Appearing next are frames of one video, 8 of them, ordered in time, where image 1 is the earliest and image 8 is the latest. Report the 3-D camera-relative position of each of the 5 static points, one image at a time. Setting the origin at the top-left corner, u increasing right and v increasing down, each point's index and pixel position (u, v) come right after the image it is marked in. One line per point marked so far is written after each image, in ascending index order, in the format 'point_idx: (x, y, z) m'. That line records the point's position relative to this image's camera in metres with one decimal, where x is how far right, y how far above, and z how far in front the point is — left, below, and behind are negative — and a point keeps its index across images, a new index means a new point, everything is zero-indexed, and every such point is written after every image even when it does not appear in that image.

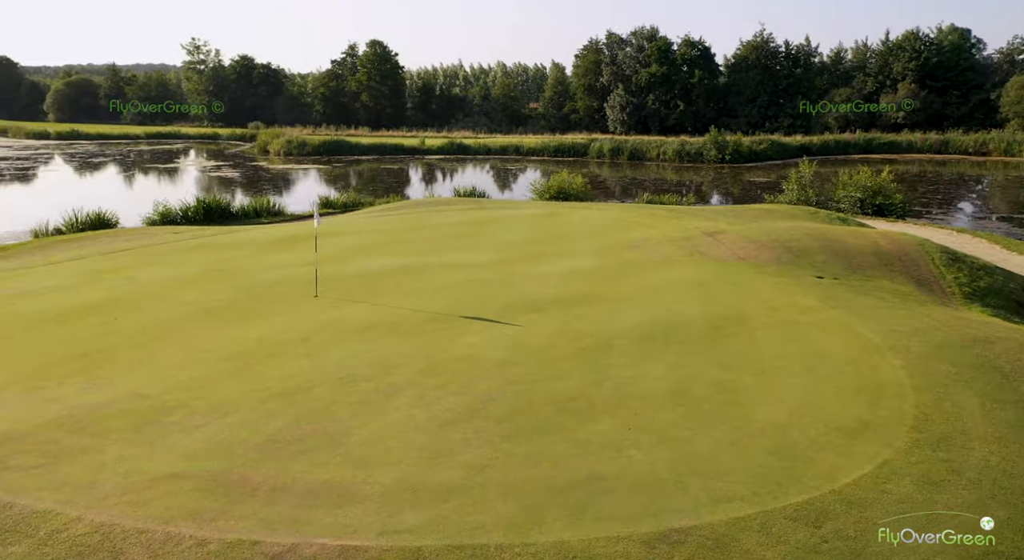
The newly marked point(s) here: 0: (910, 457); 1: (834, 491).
0: (+2.4, -1.1, +4.2) m
1: (+1.8, -1.1, +3.8) m
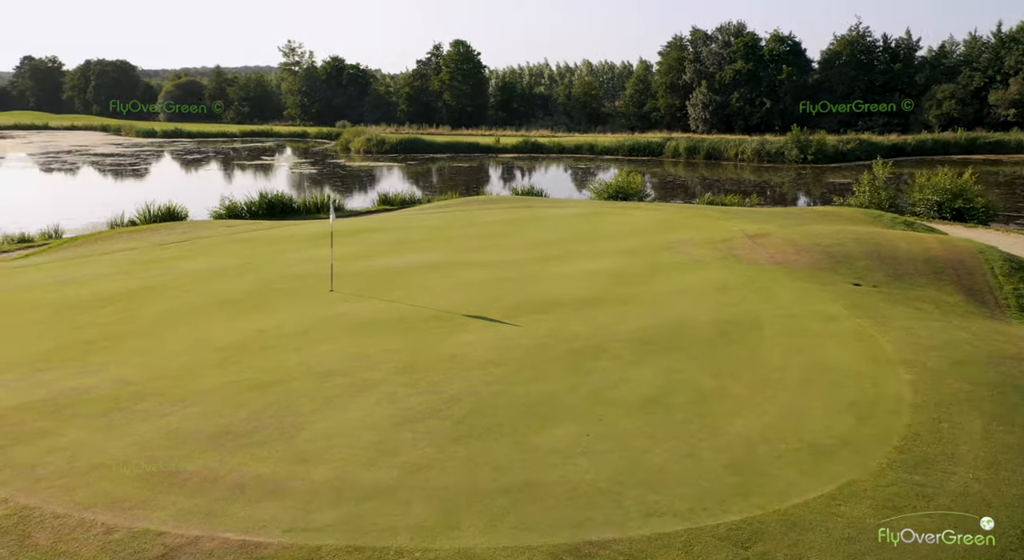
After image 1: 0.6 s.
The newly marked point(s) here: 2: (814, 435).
0: (+2.1, -1.1, +3.9) m
1: (+1.4, -1.2, +3.6) m
2: (+1.9, -1.0, +4.5) m
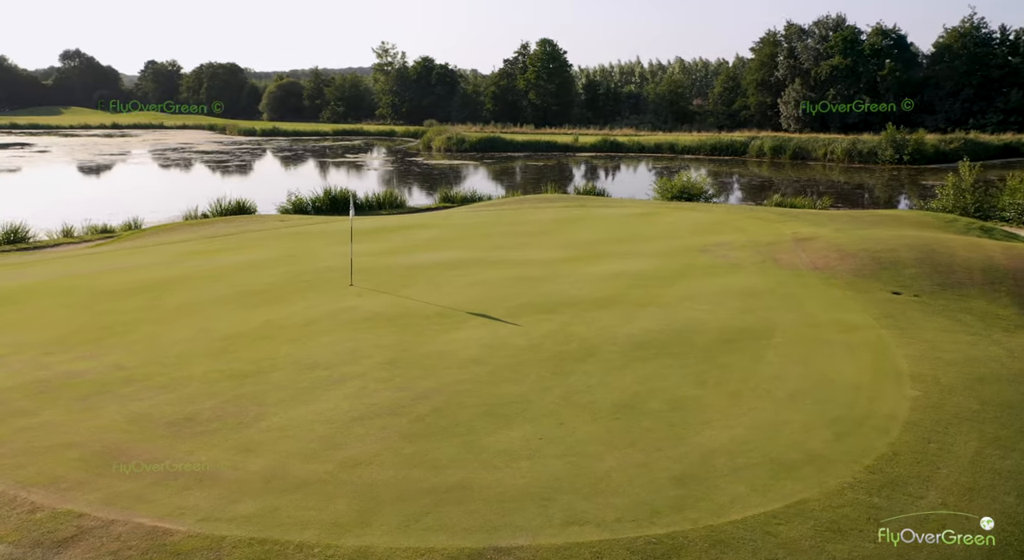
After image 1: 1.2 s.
0: (+1.7, -1.1, +3.6) m
1: (+1.0, -1.2, +3.4) m
2: (+1.6, -1.0, +4.2) m
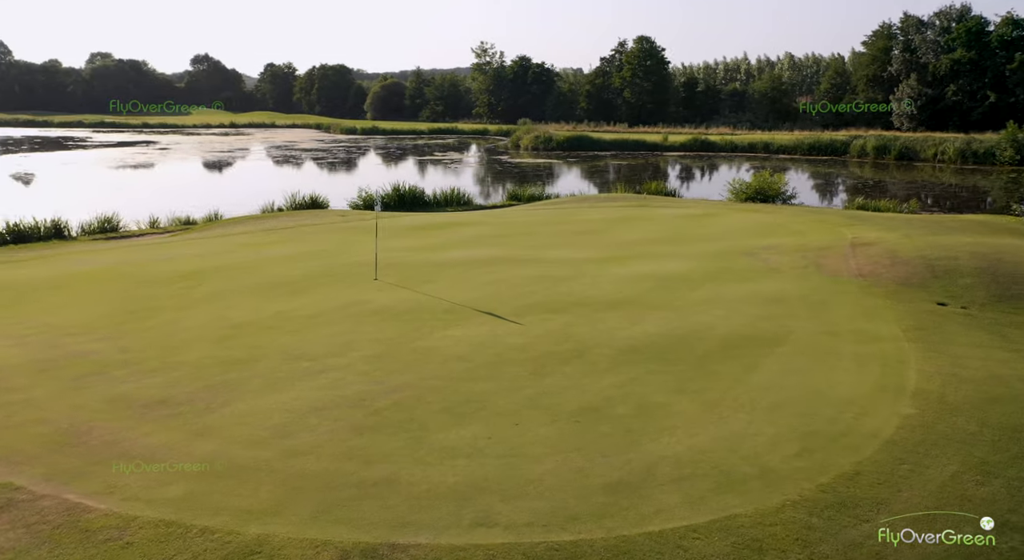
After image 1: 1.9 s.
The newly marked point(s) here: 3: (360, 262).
0: (+1.3, -1.2, +3.4) m
1: (+0.6, -1.2, +3.2) m
2: (+1.3, -1.1, +4.0) m
3: (-2.6, +0.3, +12.2) m
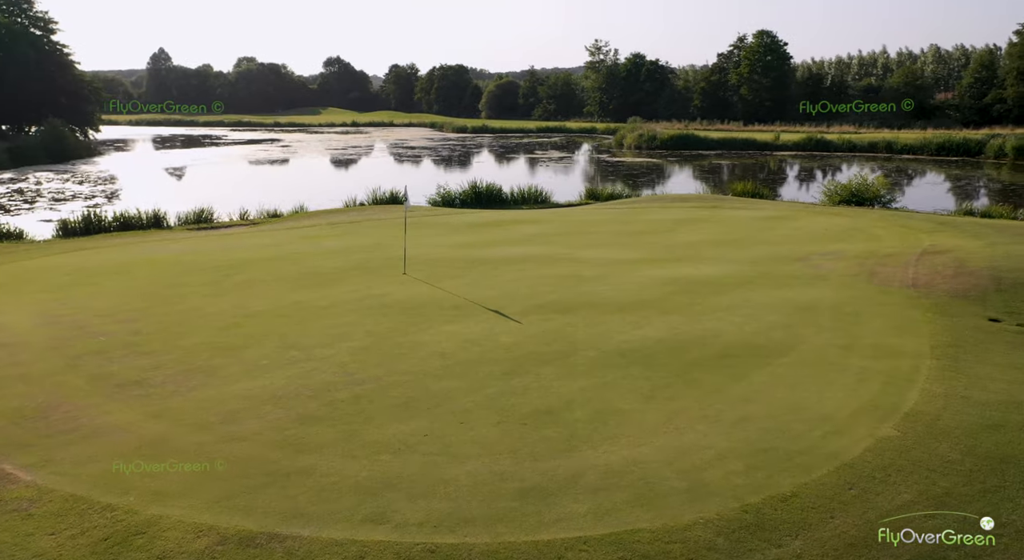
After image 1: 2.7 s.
0: (+0.8, -1.2, +3.3) m
1: (+0.1, -1.2, +3.2) m
2: (+0.8, -1.1, +3.9) m
3: (-2.0, +0.4, +12.4) m
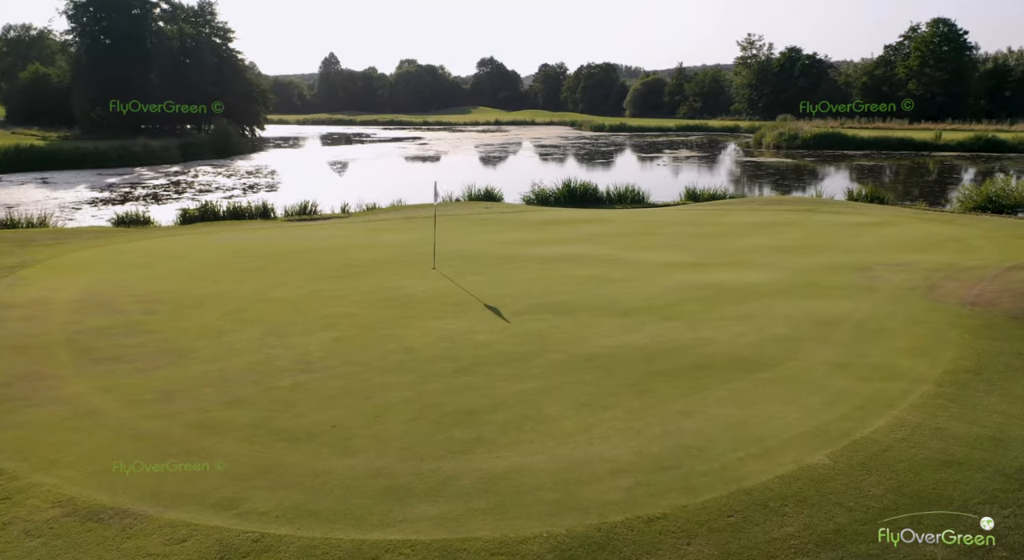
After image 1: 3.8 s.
0: (0.0, -1.2, +3.2) m
1: (-0.7, -1.2, +3.2) m
2: (+0.1, -1.1, +3.7) m
3: (-1.4, +0.5, +12.6) m
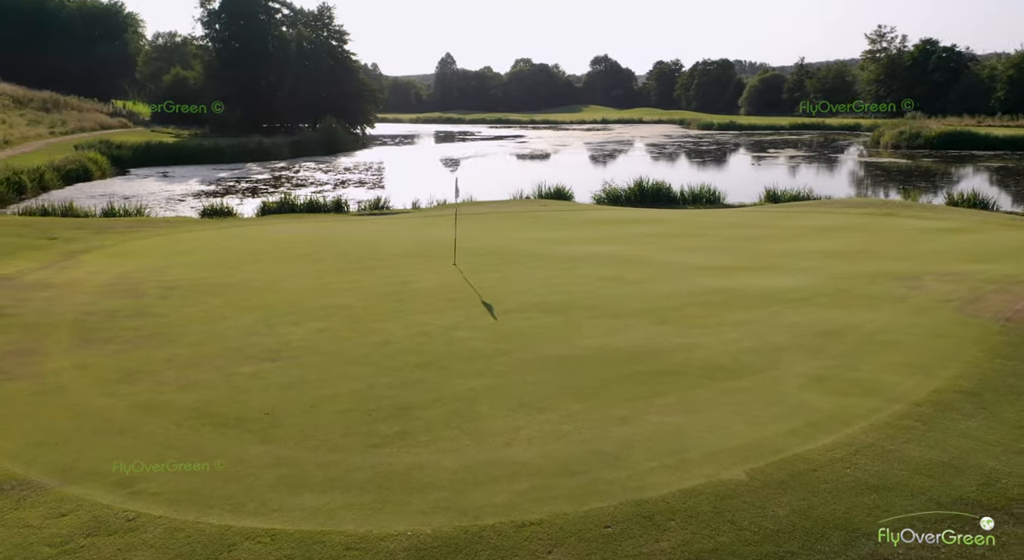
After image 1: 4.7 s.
0: (-0.6, -1.2, +3.2) m
1: (-1.4, -1.1, +3.3) m
2: (-0.4, -1.1, +3.7) m
3: (-0.9, +0.6, +12.7) m
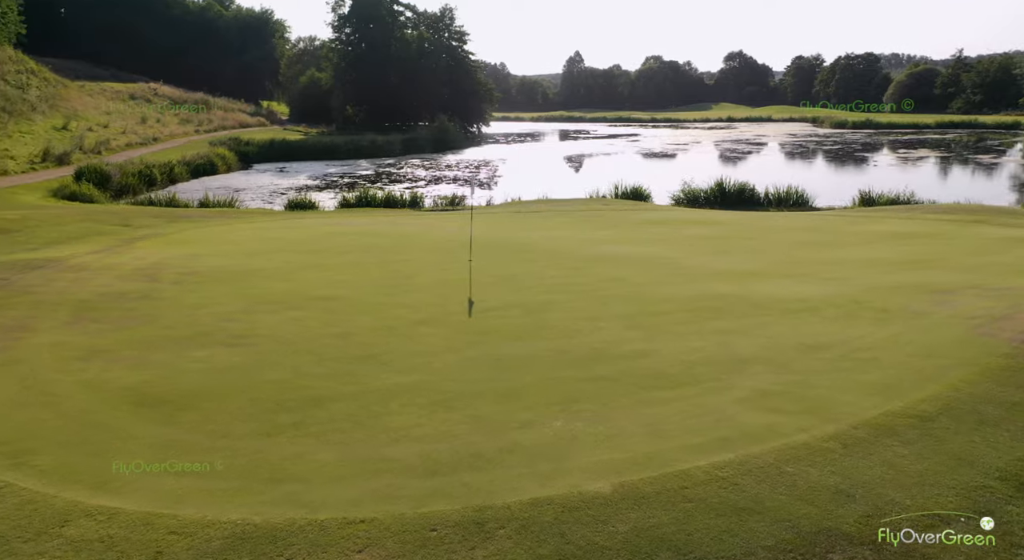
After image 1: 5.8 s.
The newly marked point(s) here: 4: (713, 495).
0: (-1.5, -1.2, +3.3) m
1: (-2.2, -1.1, +3.5) m
2: (-1.2, -1.1, +3.8) m
3: (-0.5, +0.6, +12.8) m
4: (+1.2, -1.2, +3.8) m
